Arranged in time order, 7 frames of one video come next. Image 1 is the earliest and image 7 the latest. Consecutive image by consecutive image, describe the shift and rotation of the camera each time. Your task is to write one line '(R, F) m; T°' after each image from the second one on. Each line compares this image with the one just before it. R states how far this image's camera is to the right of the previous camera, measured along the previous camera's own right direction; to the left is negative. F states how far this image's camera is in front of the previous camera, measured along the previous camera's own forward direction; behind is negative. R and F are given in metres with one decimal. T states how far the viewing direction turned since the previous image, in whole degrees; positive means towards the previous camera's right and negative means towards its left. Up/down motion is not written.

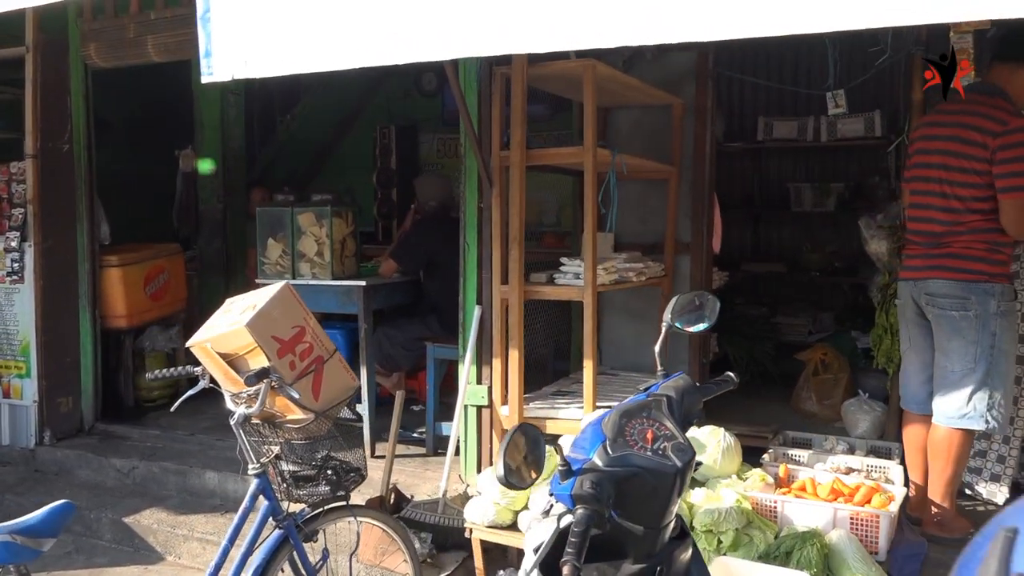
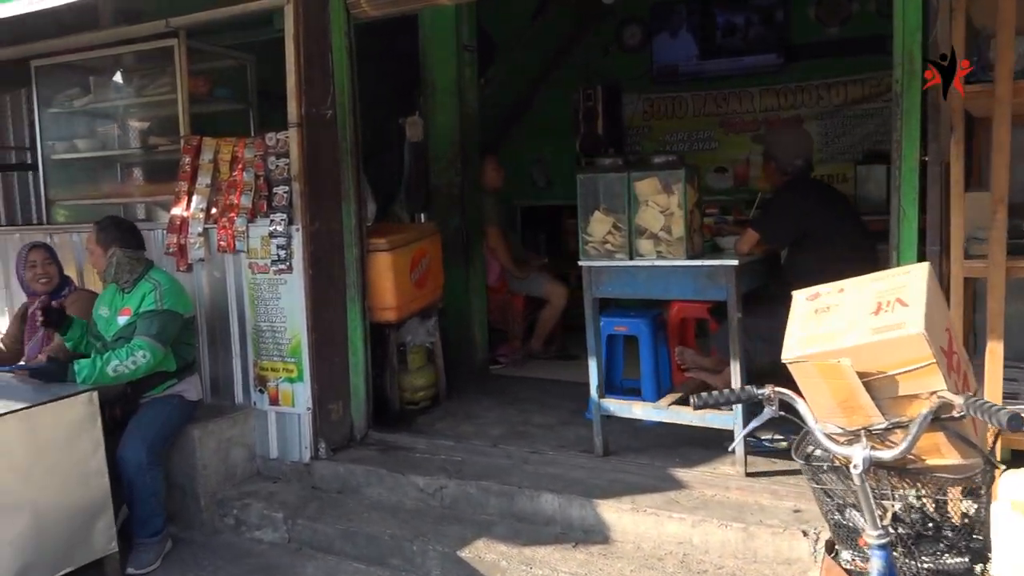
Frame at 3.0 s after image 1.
(-1.3, +0.7) m; -4°
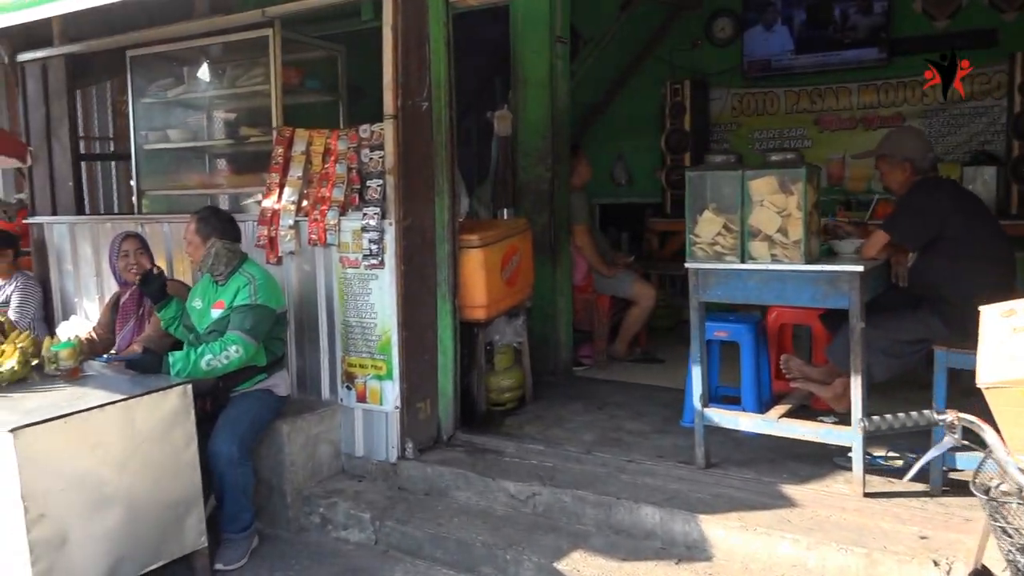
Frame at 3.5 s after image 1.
(-0.2, +0.1) m; -4°
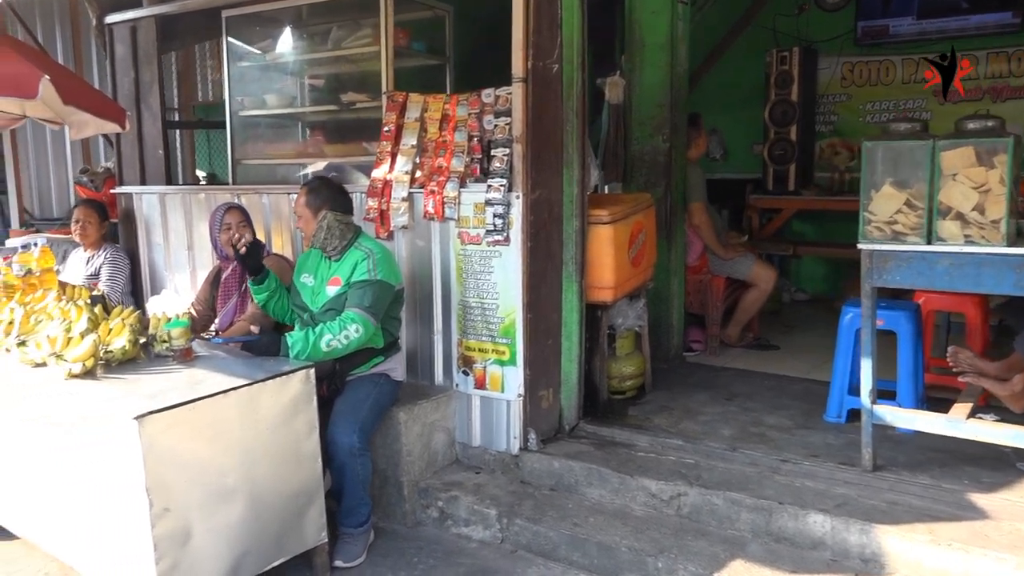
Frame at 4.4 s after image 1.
(-0.4, +0.3) m; -3°
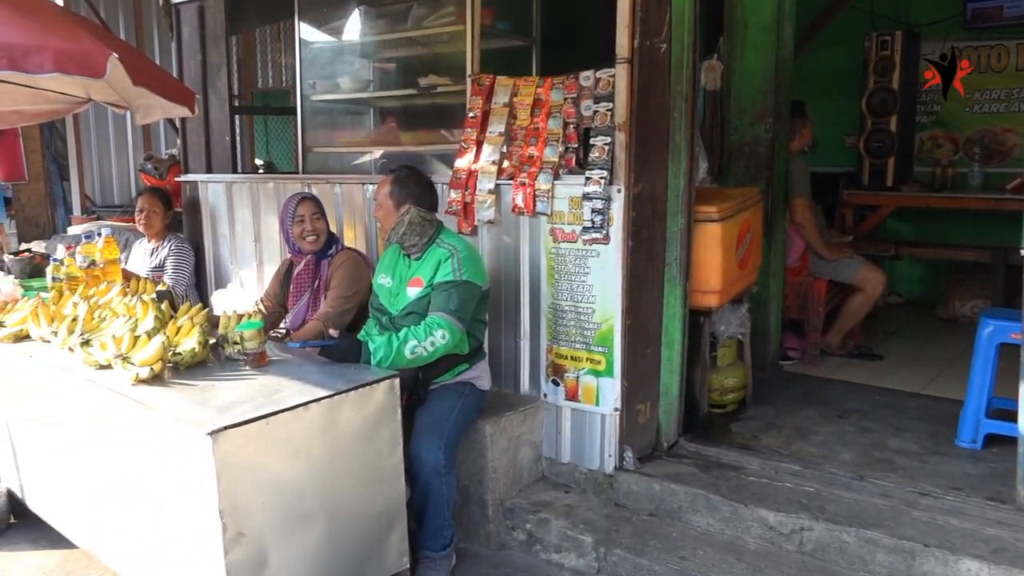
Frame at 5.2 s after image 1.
(-0.2, +0.3) m; -3°
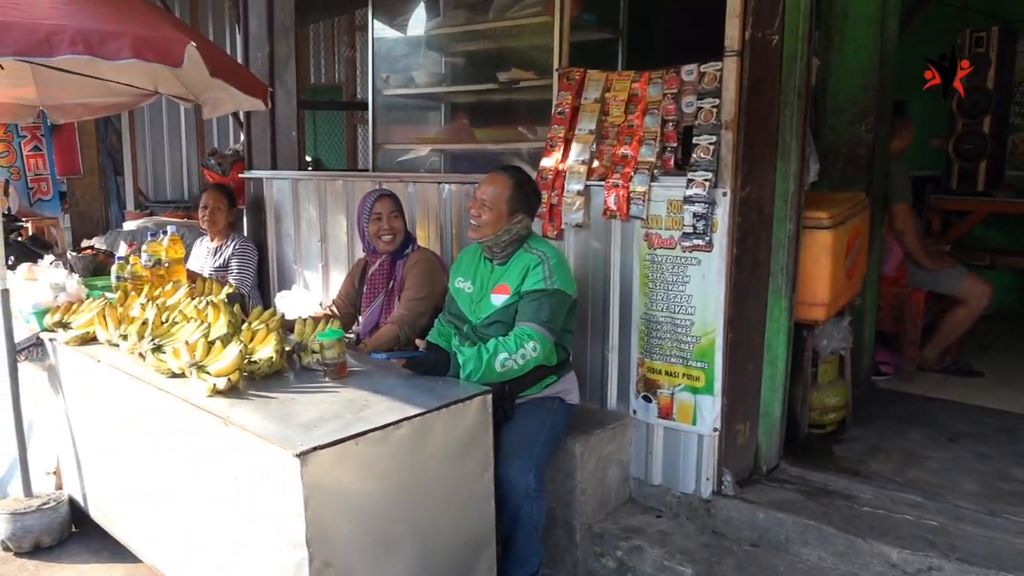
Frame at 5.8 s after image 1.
(-0.2, +0.2) m; -2°
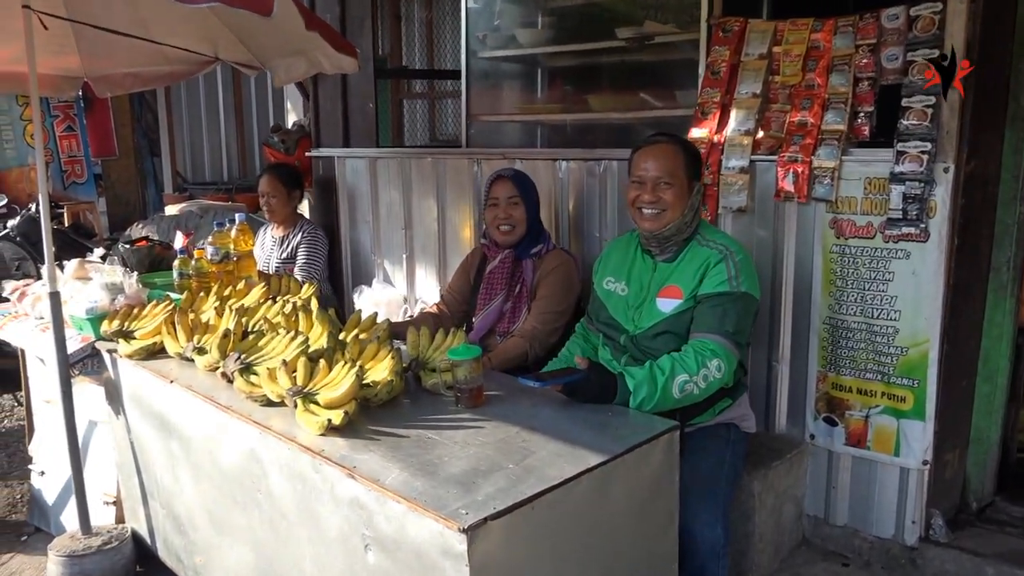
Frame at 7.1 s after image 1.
(-0.4, +0.6) m; -1°
